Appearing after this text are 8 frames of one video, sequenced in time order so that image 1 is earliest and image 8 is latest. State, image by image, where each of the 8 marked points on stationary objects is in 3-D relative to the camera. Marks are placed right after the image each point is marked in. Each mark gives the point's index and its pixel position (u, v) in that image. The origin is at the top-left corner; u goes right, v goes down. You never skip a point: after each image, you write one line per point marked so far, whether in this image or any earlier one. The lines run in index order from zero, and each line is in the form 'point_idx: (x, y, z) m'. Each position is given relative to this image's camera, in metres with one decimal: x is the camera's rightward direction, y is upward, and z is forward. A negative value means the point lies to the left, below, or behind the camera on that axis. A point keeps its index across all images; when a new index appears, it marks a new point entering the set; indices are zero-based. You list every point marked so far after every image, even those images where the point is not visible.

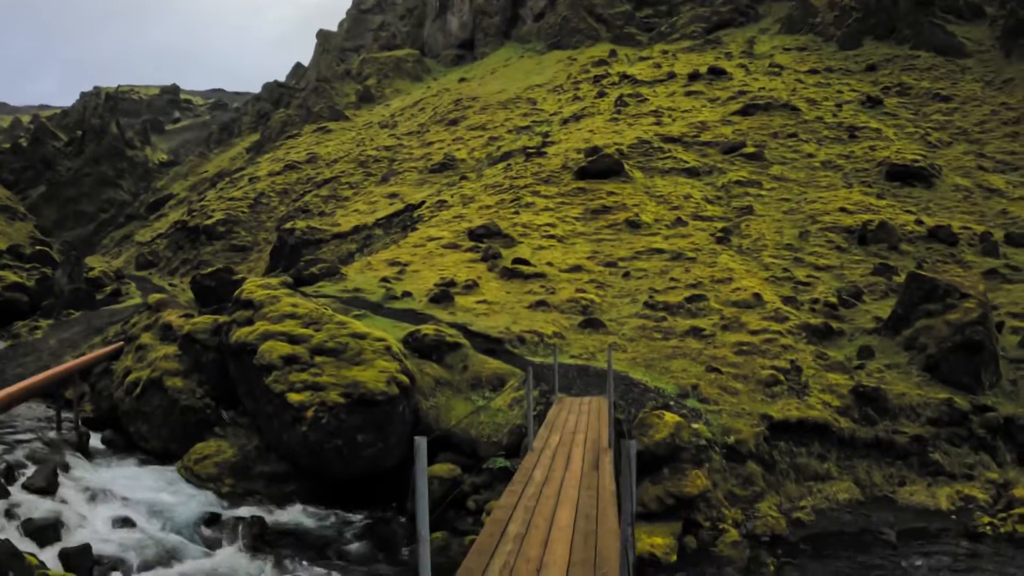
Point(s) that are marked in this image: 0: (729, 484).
0: (+3.7, -3.3, +16.3) m
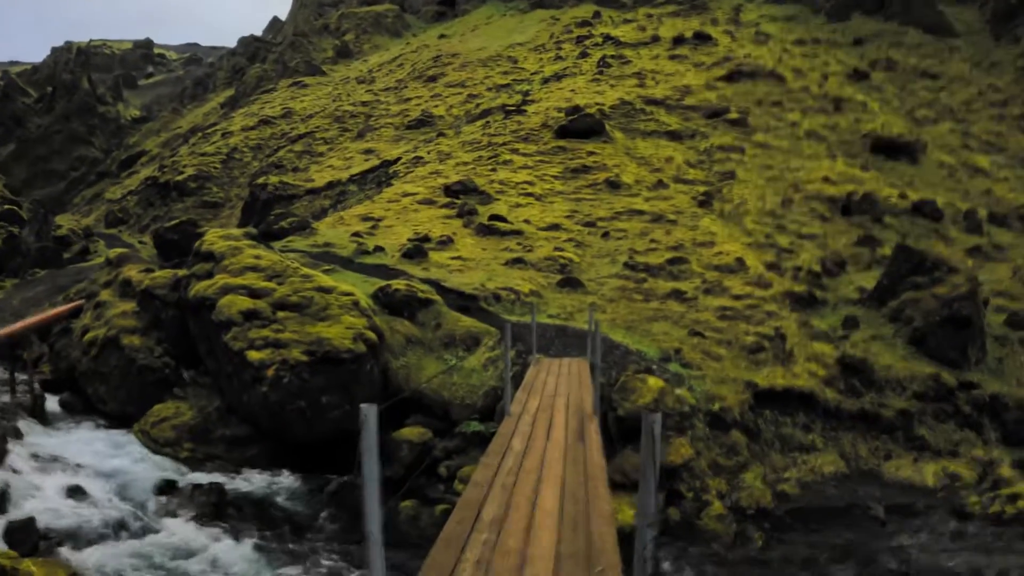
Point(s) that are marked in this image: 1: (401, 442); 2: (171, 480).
0: (+3.3, -2.7, +15.5) m
1: (-1.7, -2.3, +14.3) m
2: (-5.9, -3.4, +16.6) m
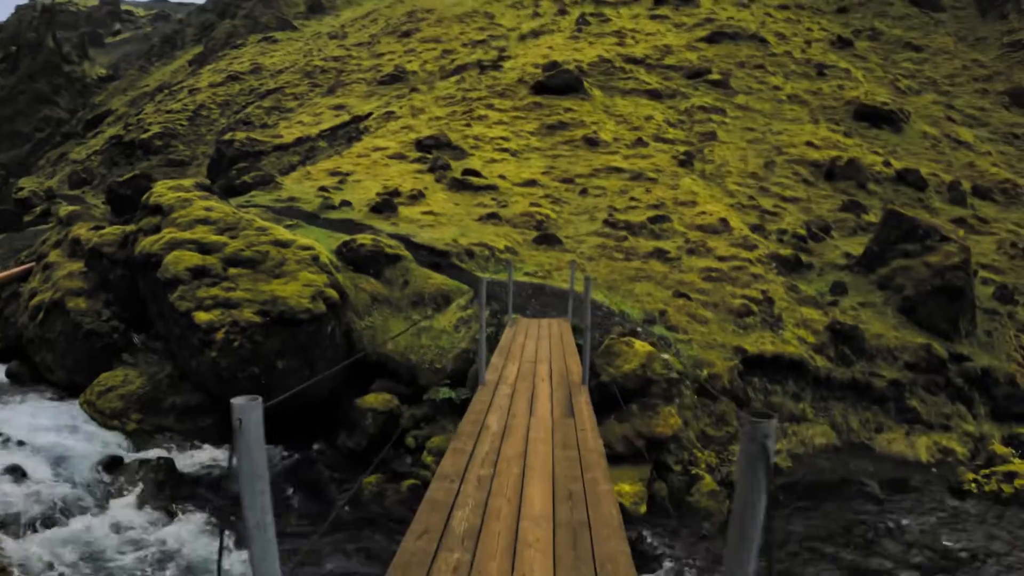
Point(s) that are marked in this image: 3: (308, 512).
0: (+2.9, -2.1, +14.4) m
1: (-2.0, -1.7, +13.1) m
2: (-6.3, -2.6, +15.2) m
3: (-2.4, -2.8, +11.8) m
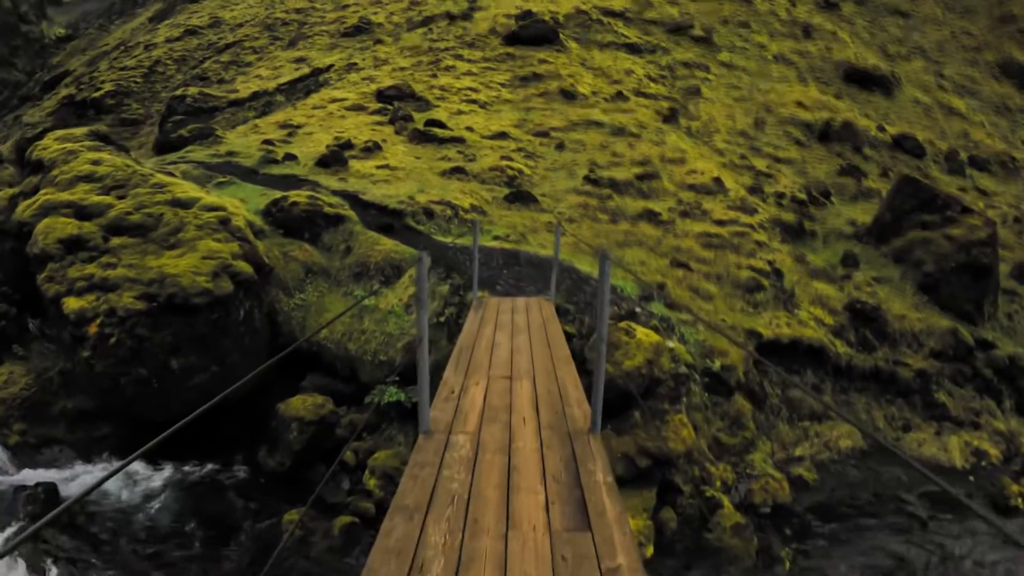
0: (+2.5, -1.7, +11.6) m
1: (-2.4, -1.4, +10.1) m
2: (-6.8, -2.2, +12.2) m
3: (-2.8, -2.5, +8.9) m
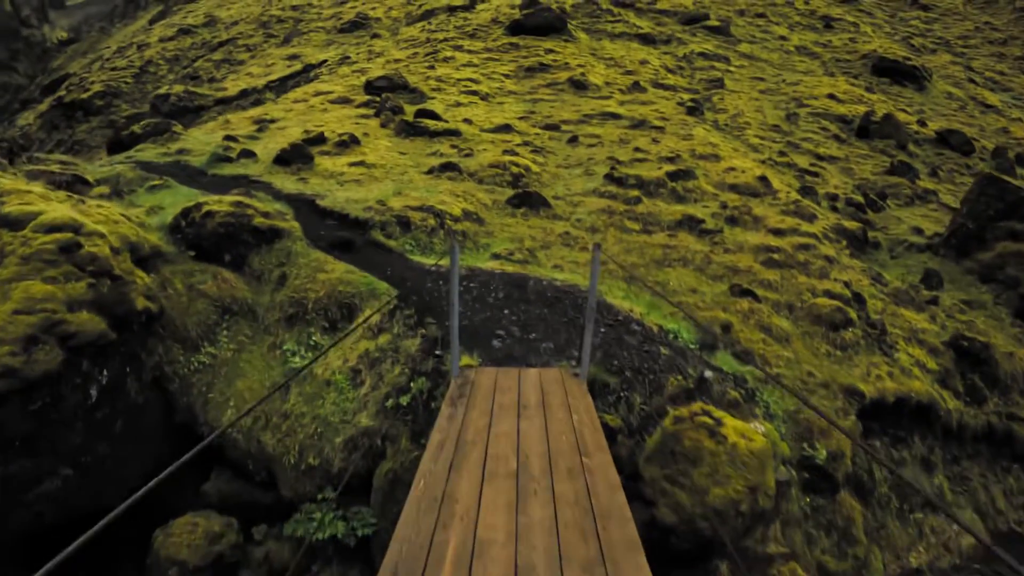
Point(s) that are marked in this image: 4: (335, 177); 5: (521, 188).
0: (+2.5, -2.1, +7.8) m
1: (-2.3, -1.8, +6.3) m
2: (-6.7, -2.6, +8.4) m
3: (-2.7, -2.9, +5.1) m
4: (-2.8, +1.7, +14.9) m
5: (+0.2, +1.7, +16.1) m
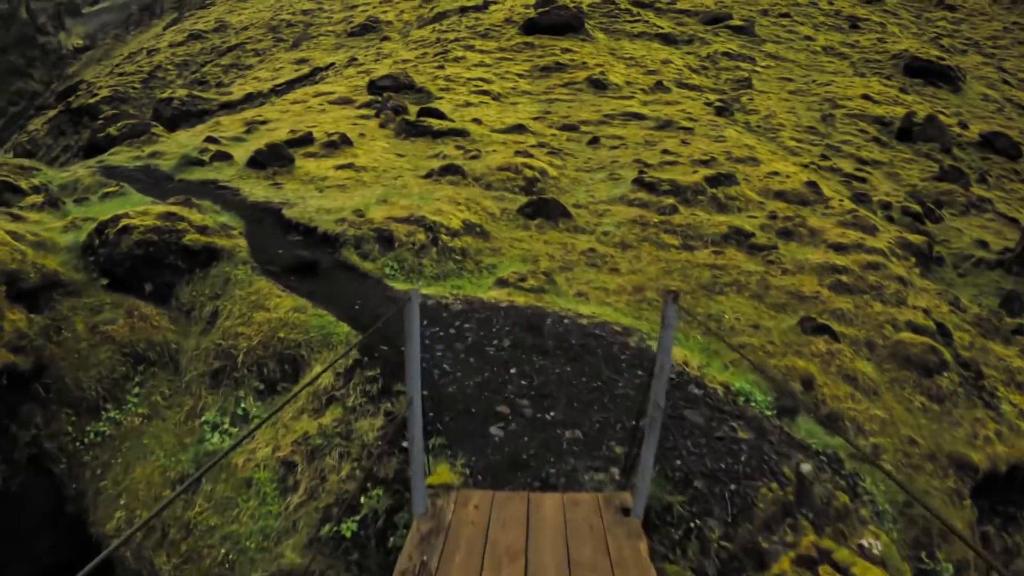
0: (+2.6, -2.4, +5.5) m
1: (-2.3, -2.1, +4.1) m
2: (-6.7, -2.9, +6.2) m
3: (-2.7, -3.2, +2.9) m
4: (-2.6, +1.4, +12.7) m
5: (+0.4, +1.3, +13.8) m
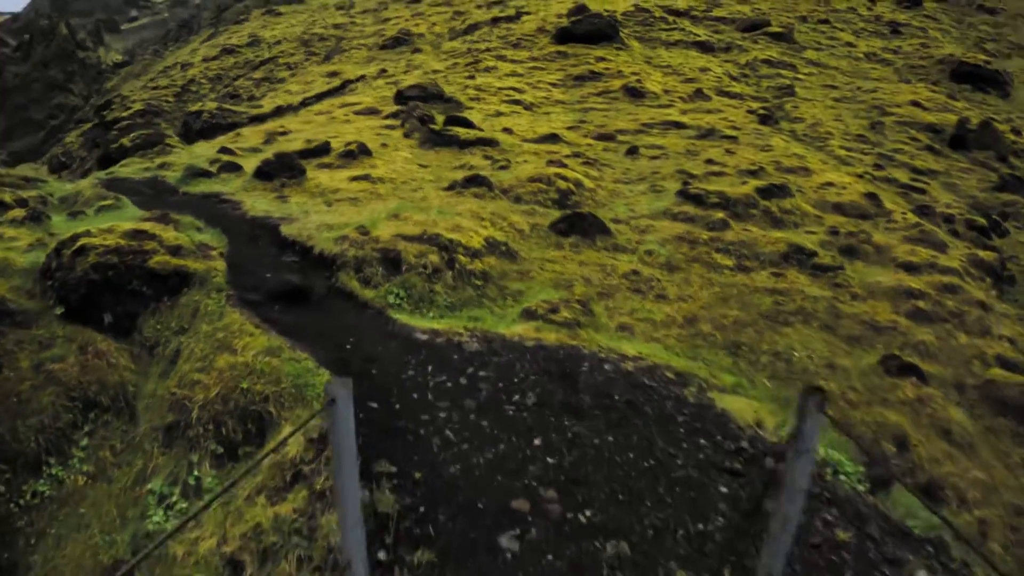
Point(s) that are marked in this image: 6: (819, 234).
0: (+2.7, -2.6, +4.1) m
1: (-2.3, -2.2, +2.9) m
2: (-6.5, -3.1, +5.1) m
3: (-2.7, -3.3, +1.7) m
4: (-2.2, +1.1, +11.5) m
5: (+0.8, +1.0, +12.6) m
6: (+3.9, +0.7, +12.0) m
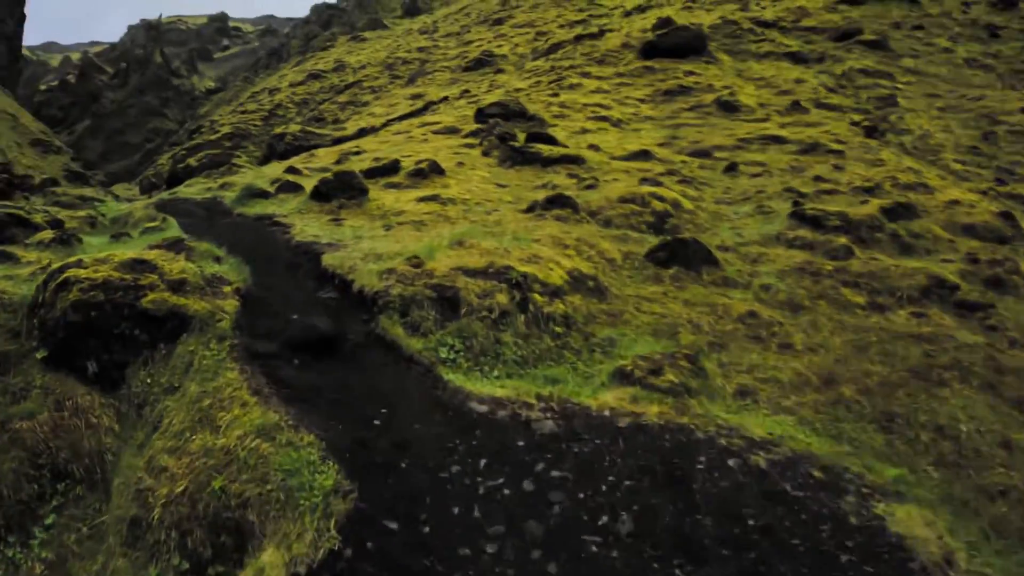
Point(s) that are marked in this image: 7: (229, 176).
0: (+2.9, -2.8, +2.4) m
1: (-2.1, -2.4, +1.6) m
2: (-6.2, -3.3, +4.2) m
3: (-2.7, -3.5, +0.4) m
4: (-1.3, +0.8, +10.3) m
5: (+1.8, +0.6, +11.1) m
6: (+4.8, +0.3, +10.2) m
7: (-5.4, +2.1, +17.9) m
